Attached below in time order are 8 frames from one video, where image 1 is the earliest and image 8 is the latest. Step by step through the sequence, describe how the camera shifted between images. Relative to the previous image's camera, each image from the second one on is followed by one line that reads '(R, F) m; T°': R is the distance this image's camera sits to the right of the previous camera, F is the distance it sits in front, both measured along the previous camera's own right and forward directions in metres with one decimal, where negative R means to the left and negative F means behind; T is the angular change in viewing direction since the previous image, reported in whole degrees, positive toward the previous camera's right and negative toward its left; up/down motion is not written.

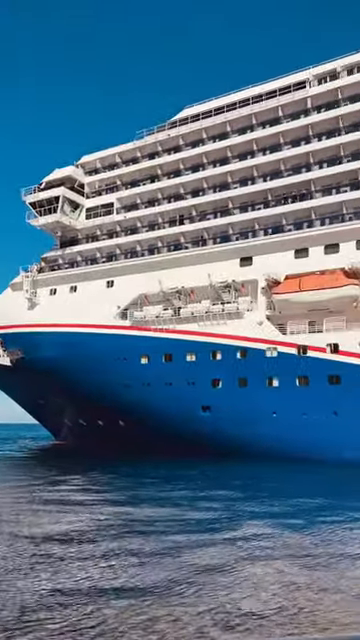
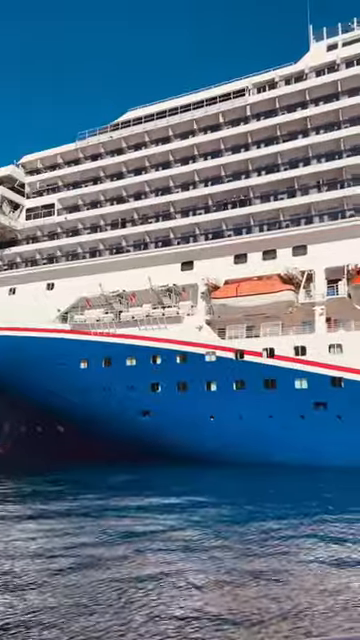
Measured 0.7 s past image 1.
(+0.9, 0.0) m; +4°
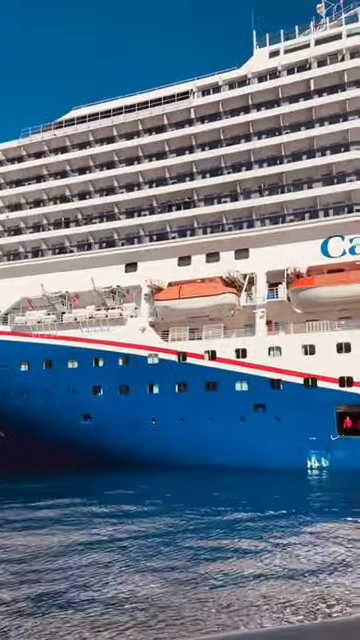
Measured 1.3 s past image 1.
(+0.8, +0.1) m; +4°
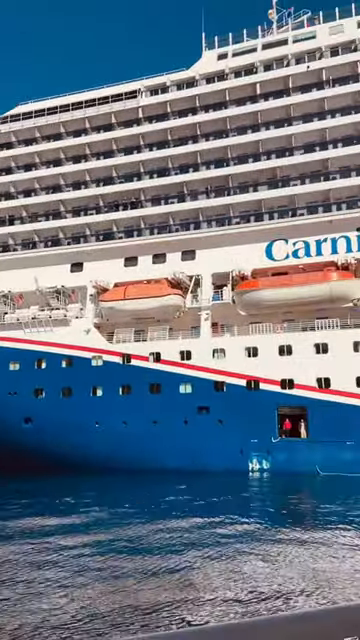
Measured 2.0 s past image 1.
(+0.8, +0.2) m; +4°
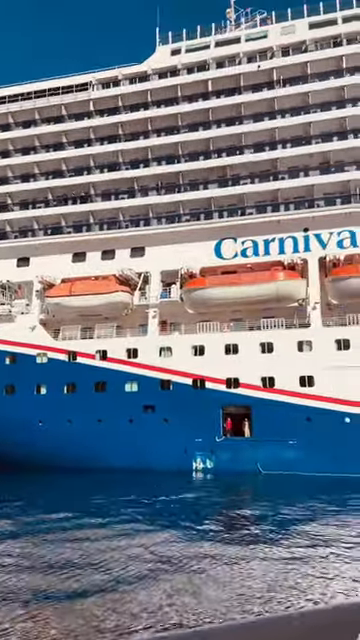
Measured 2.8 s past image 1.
(+0.9, +0.2) m; +3°
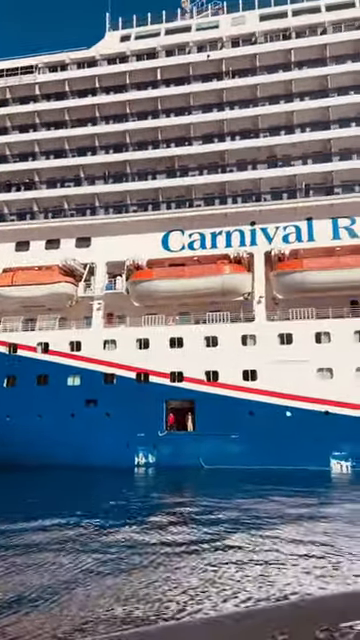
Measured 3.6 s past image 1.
(+0.8, +0.2) m; +4°
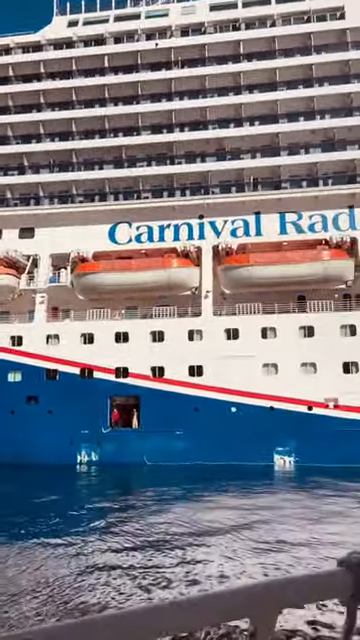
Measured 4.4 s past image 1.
(+0.8, +0.3) m; +4°
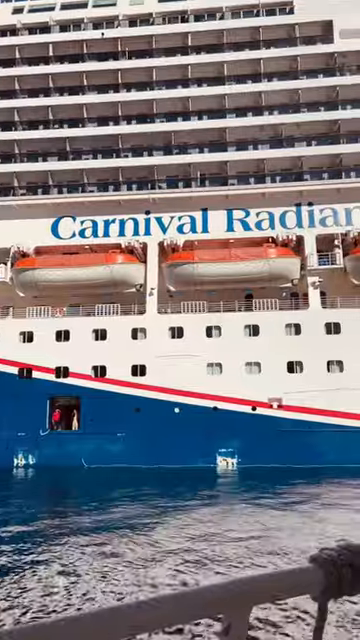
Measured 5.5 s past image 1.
(+1.0, +0.4) m; +3°
